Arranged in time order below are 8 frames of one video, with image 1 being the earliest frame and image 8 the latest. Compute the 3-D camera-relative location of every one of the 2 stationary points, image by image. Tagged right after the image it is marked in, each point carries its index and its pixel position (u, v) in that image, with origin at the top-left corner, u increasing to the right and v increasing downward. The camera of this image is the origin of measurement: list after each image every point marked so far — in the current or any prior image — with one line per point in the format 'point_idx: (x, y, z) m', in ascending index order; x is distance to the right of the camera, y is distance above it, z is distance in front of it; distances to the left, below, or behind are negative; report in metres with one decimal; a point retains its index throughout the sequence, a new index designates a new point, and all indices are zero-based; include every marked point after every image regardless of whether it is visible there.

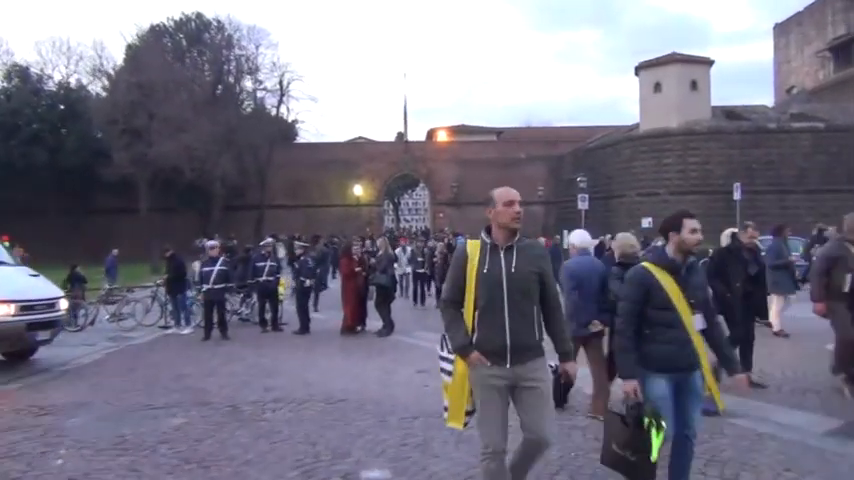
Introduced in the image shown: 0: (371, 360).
0: (-1.1, -2.3, +12.9) m
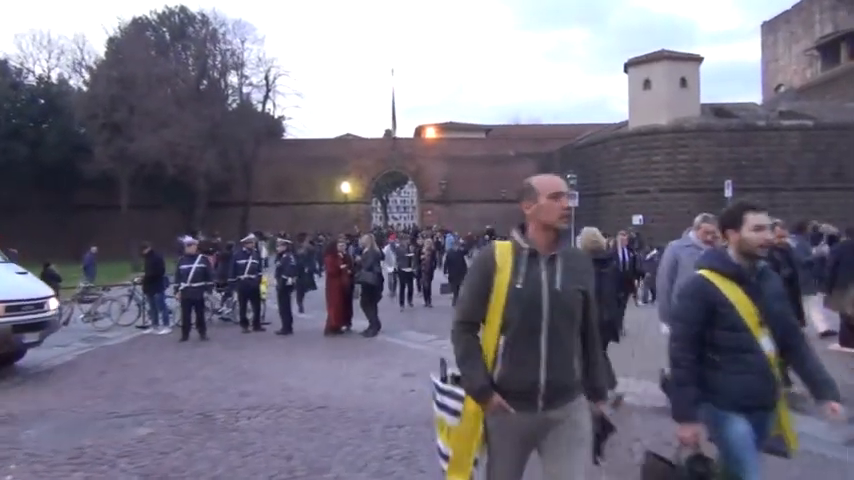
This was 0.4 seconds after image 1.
0: (-1.3, -2.2, +12.3) m
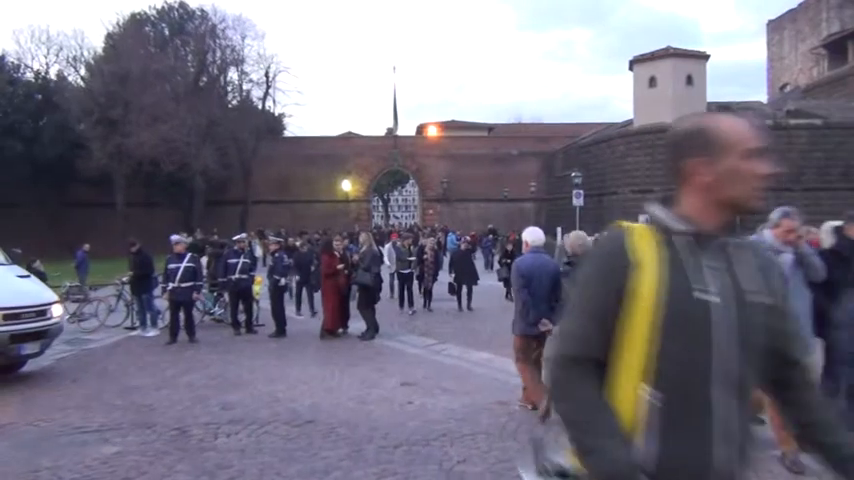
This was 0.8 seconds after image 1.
0: (-1.3, -2.2, +11.5) m
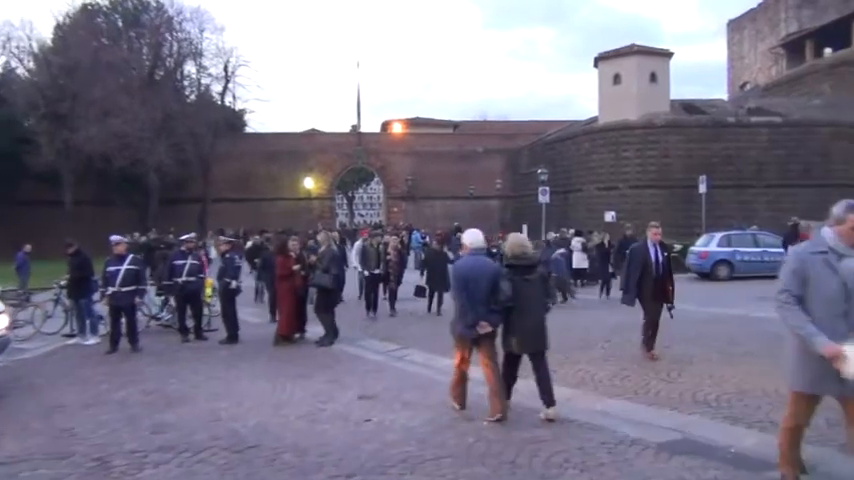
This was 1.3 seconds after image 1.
0: (-2.0, -2.2, +10.6) m
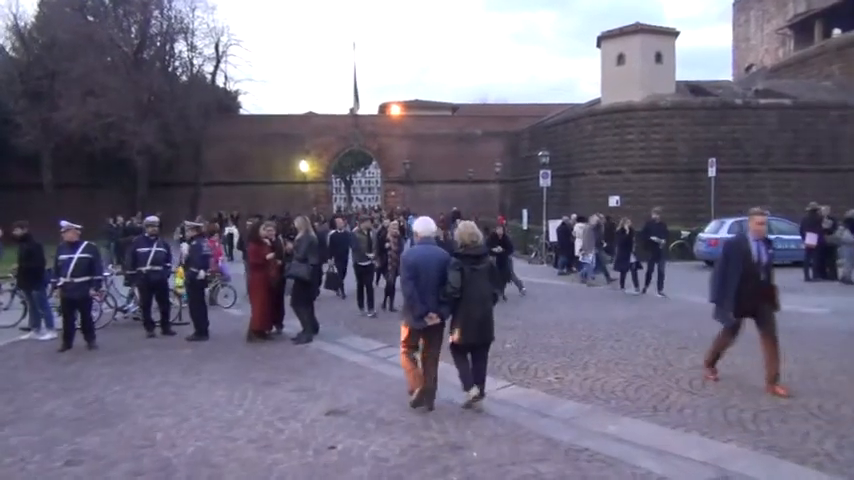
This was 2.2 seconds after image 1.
0: (-2.2, -2.0, +9.2) m
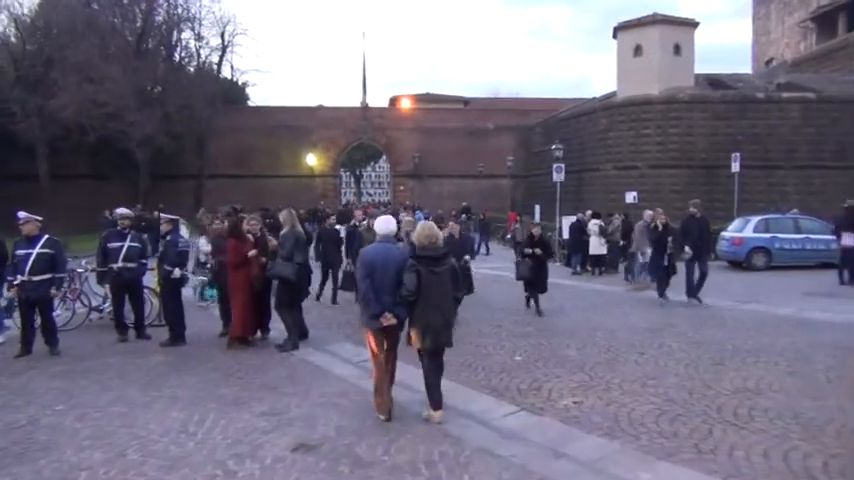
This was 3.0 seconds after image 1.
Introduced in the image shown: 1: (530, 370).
0: (-2.3, -2.0, +7.8) m
1: (+1.5, -1.9, +9.6) m
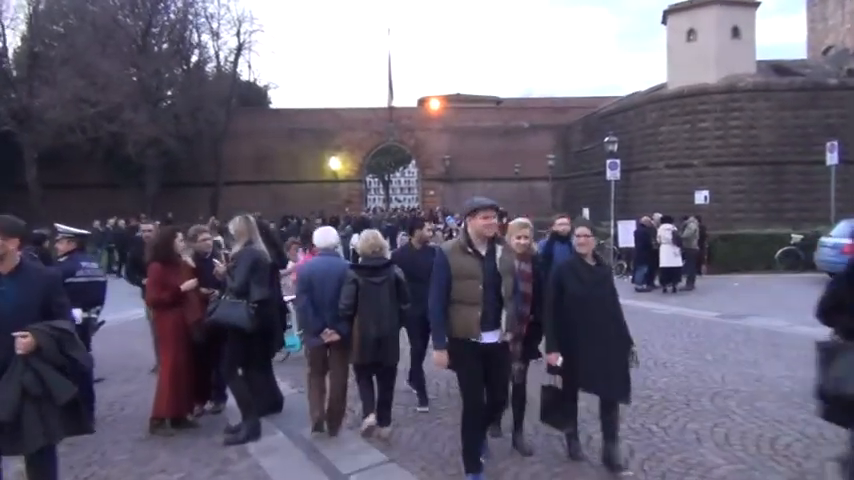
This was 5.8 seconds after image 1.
0: (-2.0, -2.2, +3.5) m
1: (+1.8, -2.1, +5.1) m
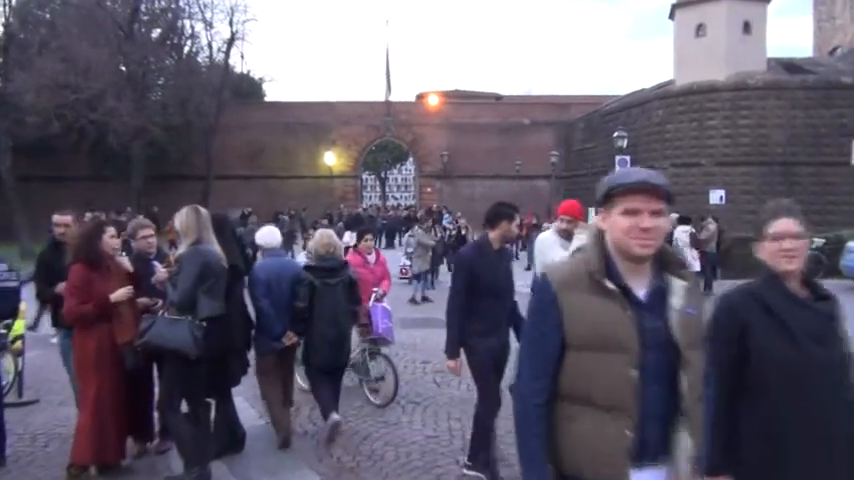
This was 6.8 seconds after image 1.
0: (-2.0, -2.2, +1.8) m
1: (+1.8, -2.1, +3.4) m
